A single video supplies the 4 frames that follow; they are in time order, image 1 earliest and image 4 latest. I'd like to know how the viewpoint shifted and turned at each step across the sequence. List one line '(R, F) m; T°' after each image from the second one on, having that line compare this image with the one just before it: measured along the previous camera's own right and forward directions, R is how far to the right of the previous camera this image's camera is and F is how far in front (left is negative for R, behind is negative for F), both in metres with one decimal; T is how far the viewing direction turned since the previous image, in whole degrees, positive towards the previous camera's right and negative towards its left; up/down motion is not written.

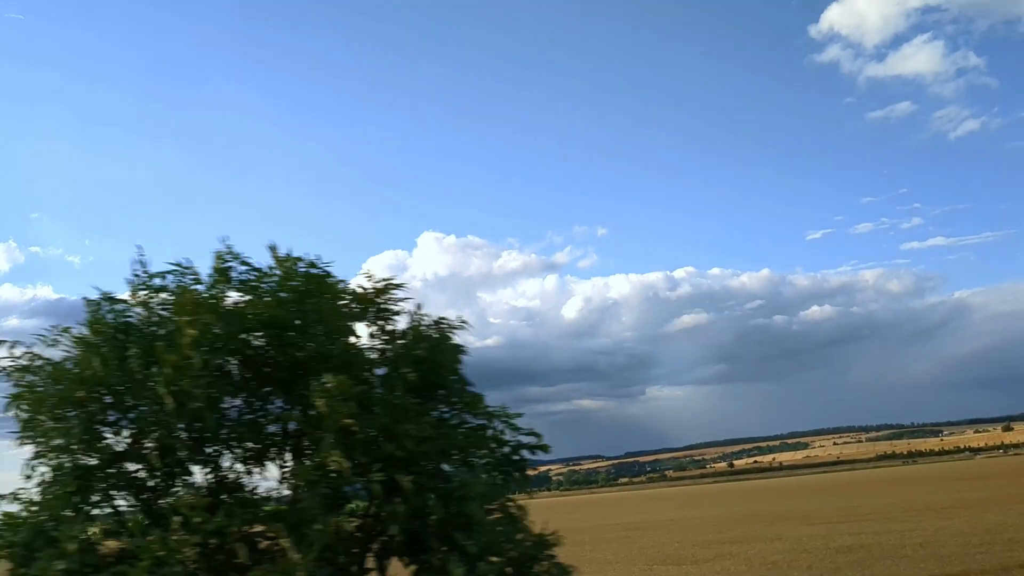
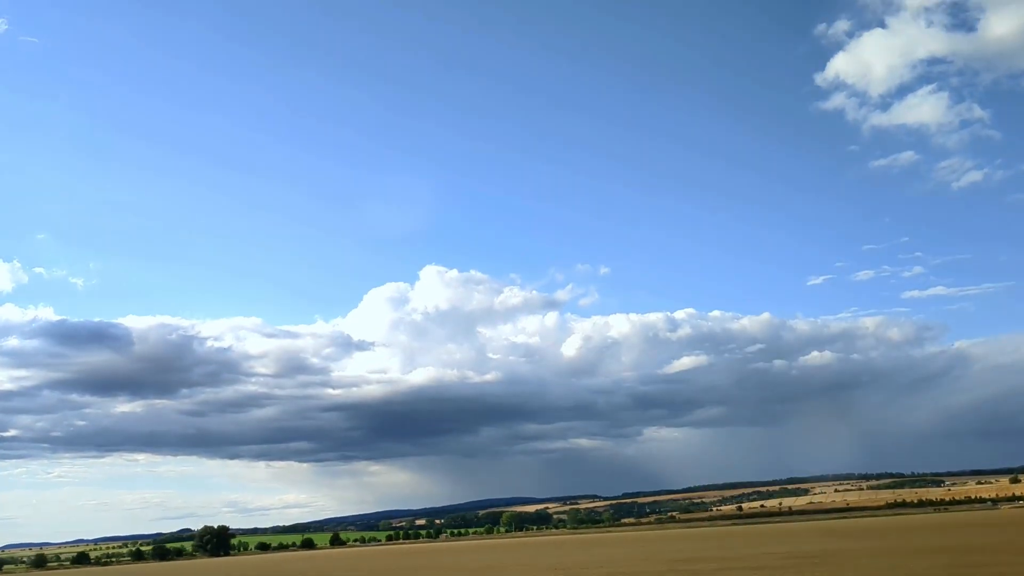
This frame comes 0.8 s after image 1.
(-2.1, -1.0) m; +1°
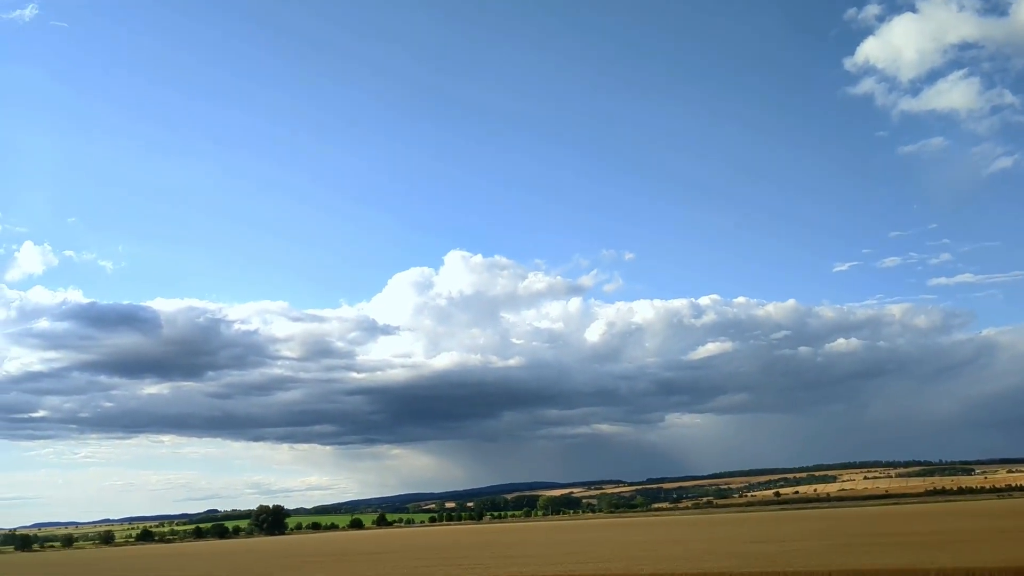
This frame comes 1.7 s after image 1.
(-2.7, 0.0) m; -1°
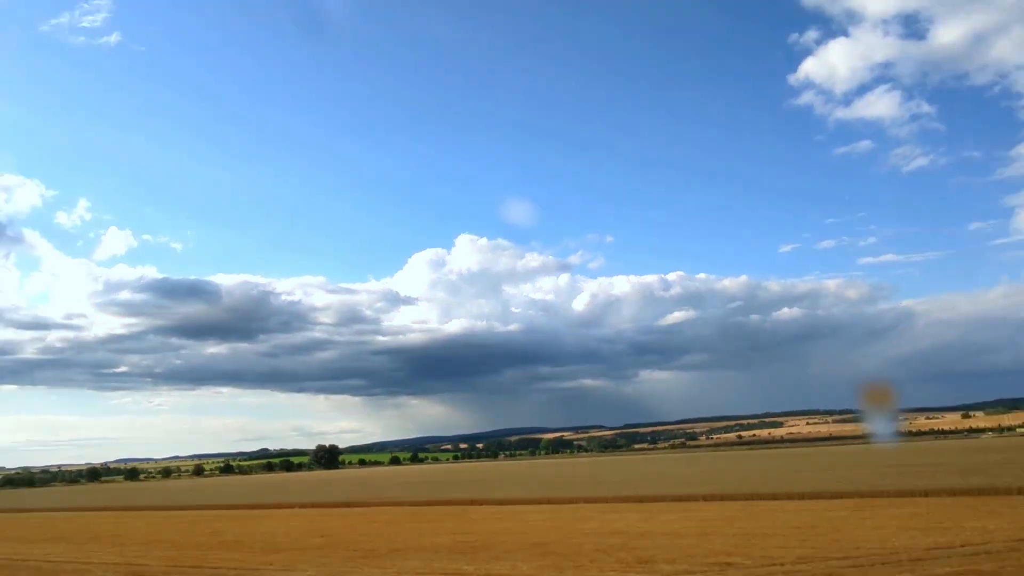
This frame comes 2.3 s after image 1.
(-2.8, -28.2) m; +1°
